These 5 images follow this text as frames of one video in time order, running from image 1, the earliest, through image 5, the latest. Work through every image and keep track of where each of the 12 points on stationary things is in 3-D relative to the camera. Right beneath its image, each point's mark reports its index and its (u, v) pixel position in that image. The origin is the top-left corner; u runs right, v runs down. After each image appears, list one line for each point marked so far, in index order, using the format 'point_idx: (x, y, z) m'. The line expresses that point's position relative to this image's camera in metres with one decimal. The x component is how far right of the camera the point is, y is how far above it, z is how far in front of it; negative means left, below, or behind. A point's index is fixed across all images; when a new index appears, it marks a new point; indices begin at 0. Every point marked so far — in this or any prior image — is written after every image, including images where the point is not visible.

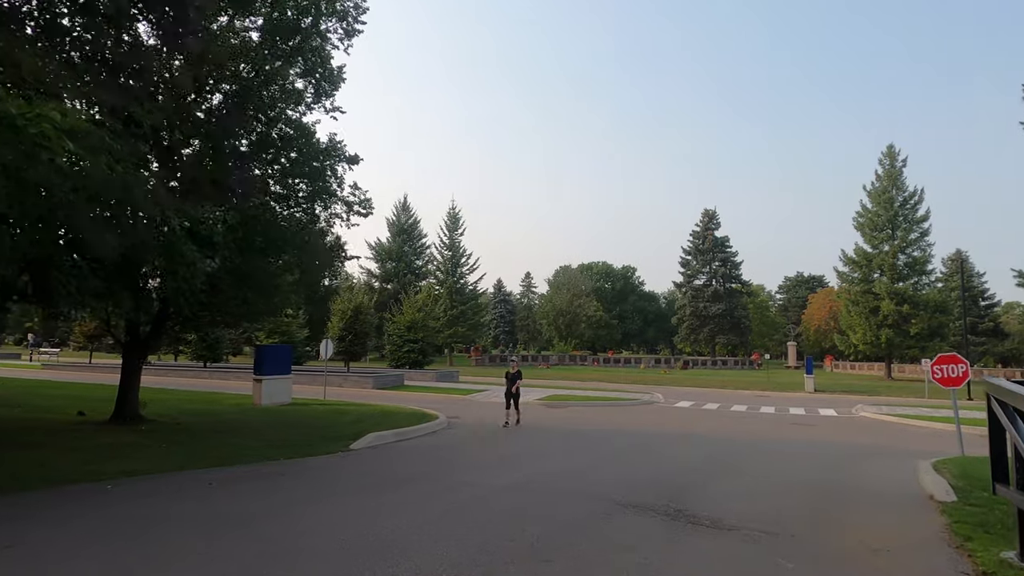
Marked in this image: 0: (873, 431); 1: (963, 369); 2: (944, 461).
0: (+10.4, -4.1, +19.4) m
1: (+8.3, -1.5, +12.3) m
2: (+7.0, -2.8, +10.9) m
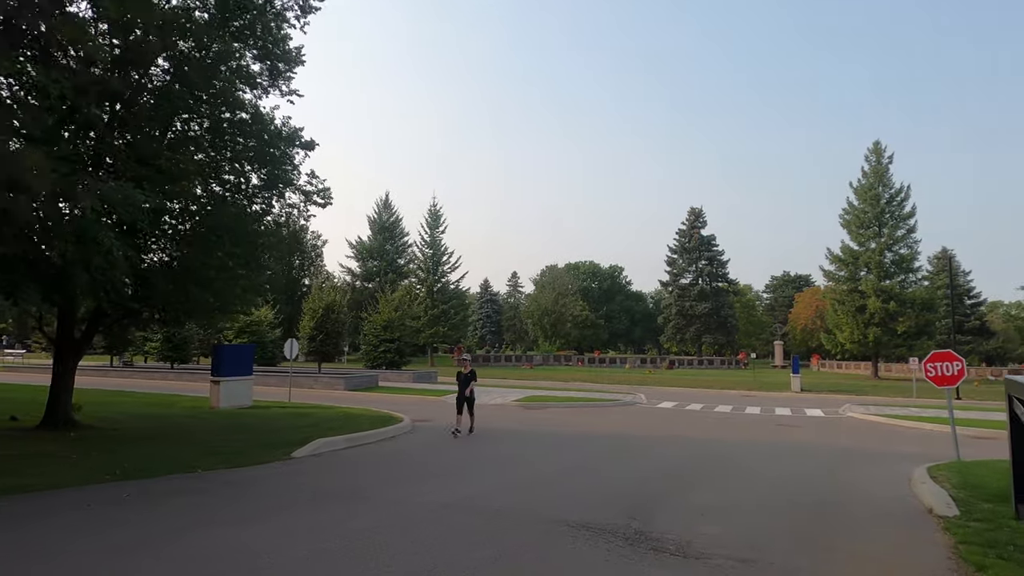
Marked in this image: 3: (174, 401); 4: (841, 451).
0: (+9.6, -4.0, +18.6) m
1: (+7.6, -1.3, +11.5) m
2: (+6.4, -2.7, +10.0) m
3: (-9.8, -3.3, +19.4) m
4: (+7.5, -3.7, +15.4) m
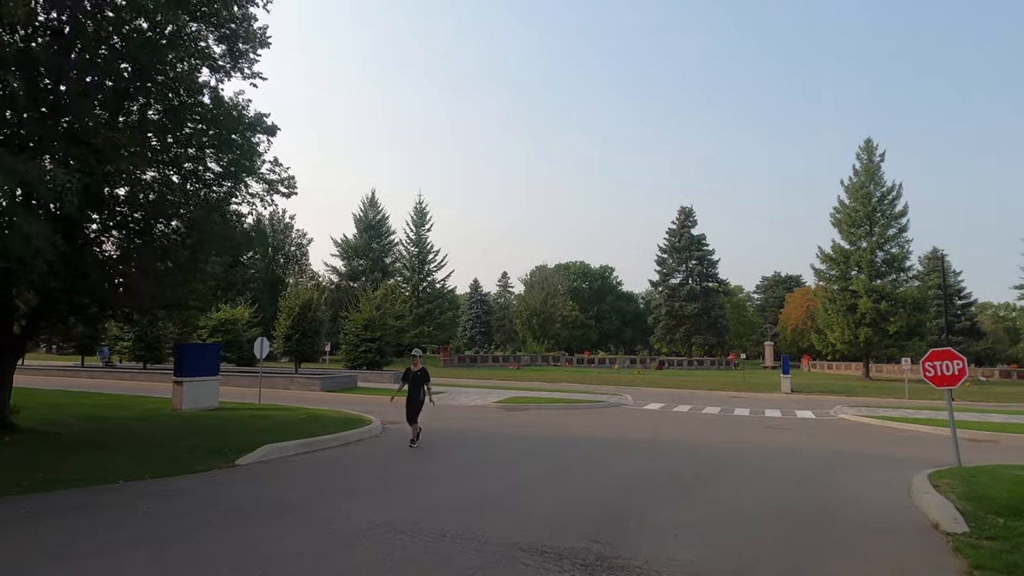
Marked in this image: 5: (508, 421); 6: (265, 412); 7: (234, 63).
0: (+9.0, -3.9, +17.8) m
1: (+7.2, -1.2, +10.7) m
2: (+5.9, -2.6, +9.3) m
3: (-10.3, -3.1, +18.4) m
4: (+7.0, -3.6, +14.6) m
5: (-0.1, -3.8, +19.4) m
6: (-6.3, -3.2, +17.1) m
7: (-6.4, +5.1, +15.4) m
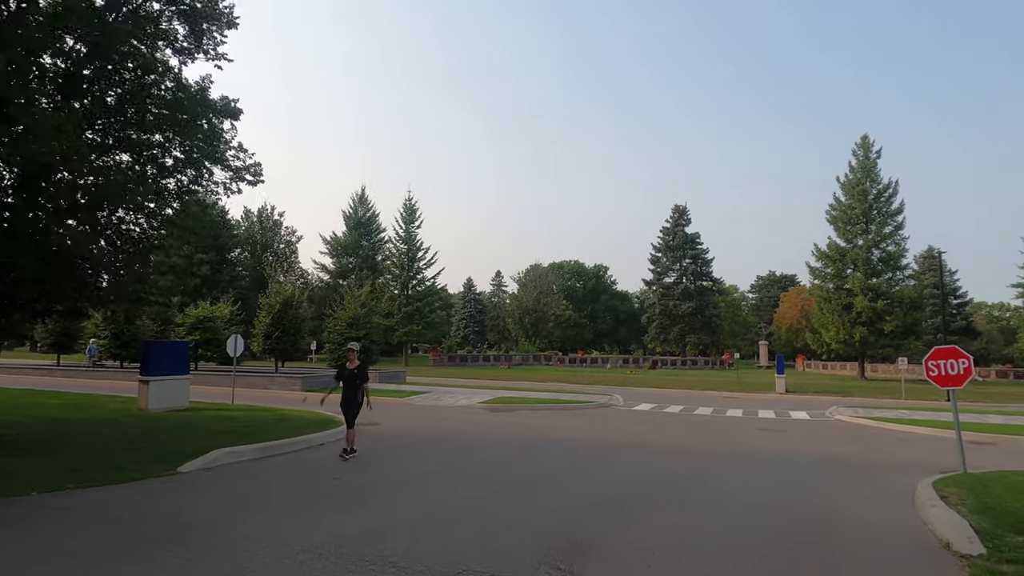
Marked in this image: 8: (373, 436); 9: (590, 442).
0: (+8.6, -3.8, +17.1) m
1: (+6.8, -1.1, +10.0) m
2: (+5.5, -2.5, +8.5) m
3: (-10.8, -3.0, +17.6) m
4: (+6.5, -3.5, +13.9) m
5: (-0.6, -3.7, +18.6) m
6: (-6.7, -3.0, +16.3) m
7: (-6.8, +5.3, +14.6) m
8: (-3.2, -3.4, +15.4) m
9: (+1.8, -3.7, +16.0) m
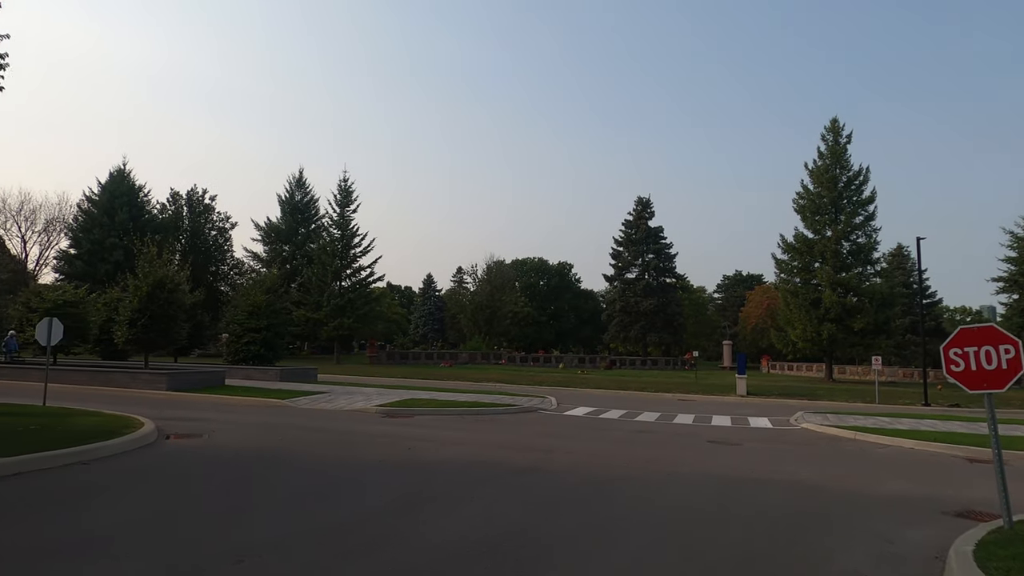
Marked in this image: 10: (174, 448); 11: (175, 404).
0: (+6.2, -3.3, +13.5) m
1: (+4.7, -0.6, +6.4) m
2: (+3.5, -1.9, +4.8) m
3: (-13.2, -2.3, +13.2) m
4: (+4.3, -3.0, +10.2) m
5: (-3.1, -3.1, +14.6) m
6: (-9.1, -2.4, +12.1) m
7: (-8.9, +5.9, +10.4) m
8: (-5.5, -2.7, +11.3) m
9: (-0.5, -3.1, +12.1) m
10: (-5.7, -2.7, +11.3) m
11: (-8.2, -2.9, +16.4) m
